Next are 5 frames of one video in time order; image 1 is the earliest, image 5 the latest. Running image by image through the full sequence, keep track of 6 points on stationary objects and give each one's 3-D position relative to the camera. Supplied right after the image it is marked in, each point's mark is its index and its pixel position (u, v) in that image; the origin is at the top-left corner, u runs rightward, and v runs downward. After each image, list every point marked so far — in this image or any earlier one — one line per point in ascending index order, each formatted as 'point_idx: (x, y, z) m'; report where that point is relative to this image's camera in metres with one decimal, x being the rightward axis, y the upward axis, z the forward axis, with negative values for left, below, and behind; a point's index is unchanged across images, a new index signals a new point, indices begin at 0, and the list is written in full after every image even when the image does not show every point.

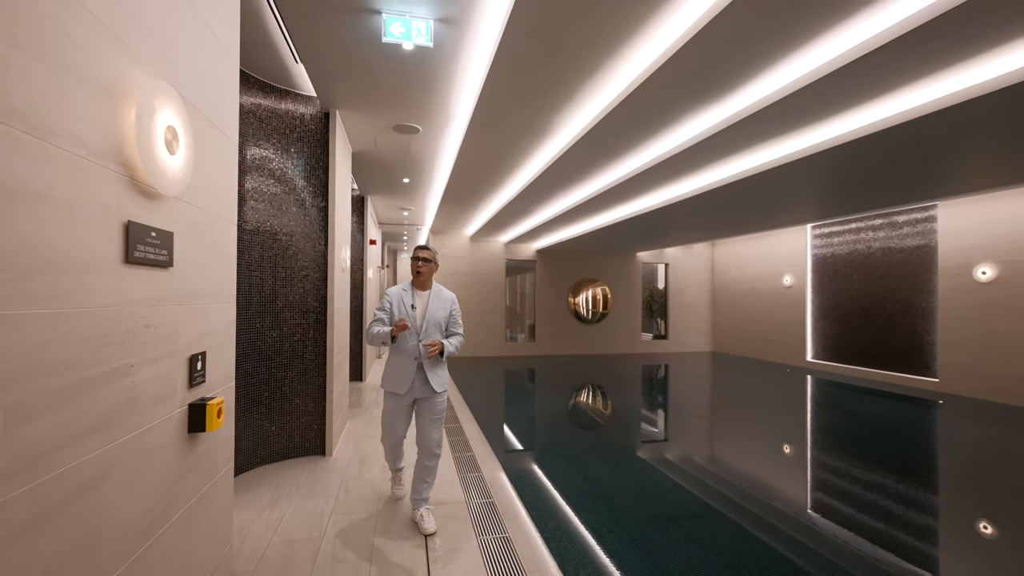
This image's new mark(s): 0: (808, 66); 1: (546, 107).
0: (+1.8, +1.3, +2.6) m
1: (+0.3, +1.3, +3.2) m
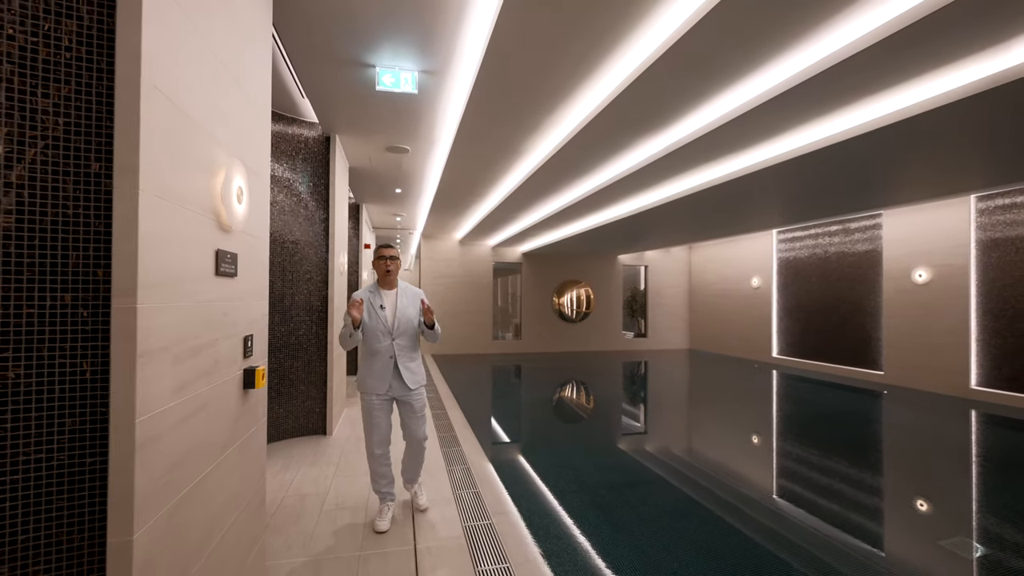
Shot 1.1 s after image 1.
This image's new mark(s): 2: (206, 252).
0: (+1.6, +1.3, +3.1) m
1: (+0.1, +1.3, +3.7) m
2: (-0.9, +0.1, +1.3) m
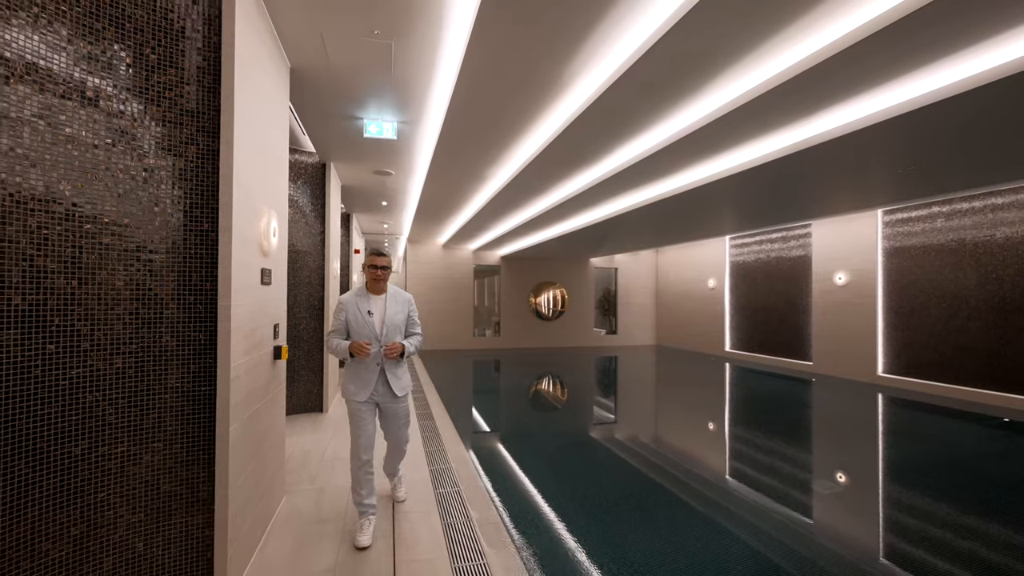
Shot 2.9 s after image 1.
0: (+1.3, +1.3, +3.9) m
1: (-0.3, +1.3, +4.5) m
2: (-1.1, +0.1, +2.0) m
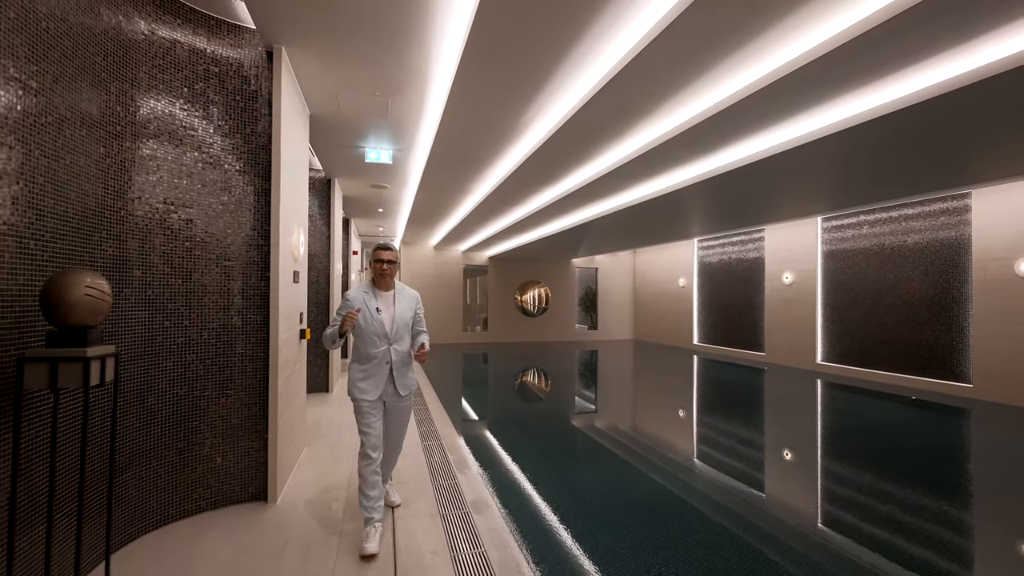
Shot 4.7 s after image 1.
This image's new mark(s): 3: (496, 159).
0: (+1.0, +1.3, +4.7) m
1: (-0.5, +1.3, +5.3) m
2: (-1.4, +0.1, +2.8) m
3: (-0.2, +1.4, +4.9) m
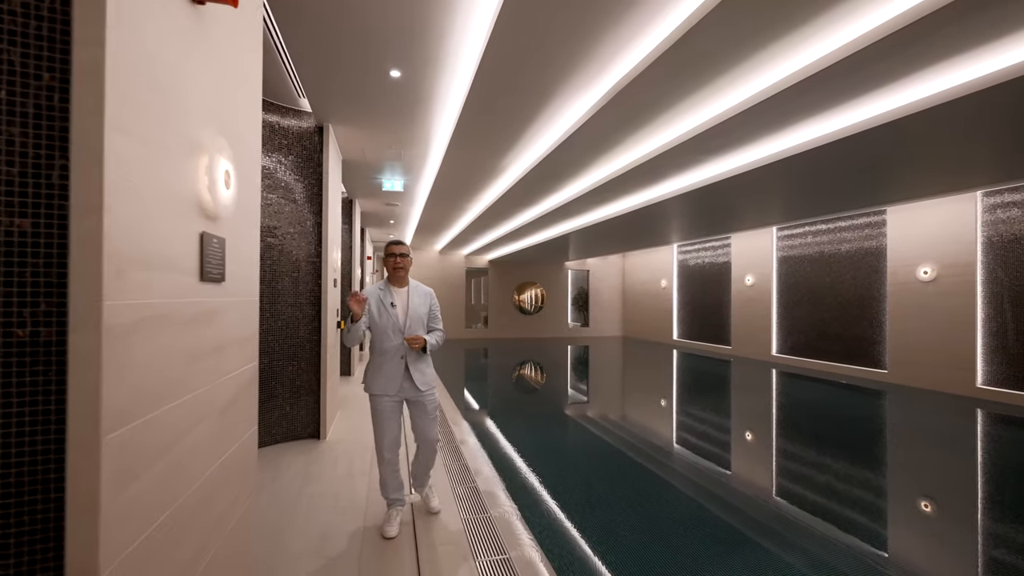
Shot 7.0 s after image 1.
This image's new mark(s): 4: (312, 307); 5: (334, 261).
0: (+0.9, +1.3, +5.8) m
1: (-0.7, +1.3, +6.4) m
2: (-1.5, +0.1, +3.9) m
3: (-0.3, +1.3, +6.0) m
4: (-1.5, -0.2, +3.6) m
5: (-1.5, +0.2, +4.0) m
